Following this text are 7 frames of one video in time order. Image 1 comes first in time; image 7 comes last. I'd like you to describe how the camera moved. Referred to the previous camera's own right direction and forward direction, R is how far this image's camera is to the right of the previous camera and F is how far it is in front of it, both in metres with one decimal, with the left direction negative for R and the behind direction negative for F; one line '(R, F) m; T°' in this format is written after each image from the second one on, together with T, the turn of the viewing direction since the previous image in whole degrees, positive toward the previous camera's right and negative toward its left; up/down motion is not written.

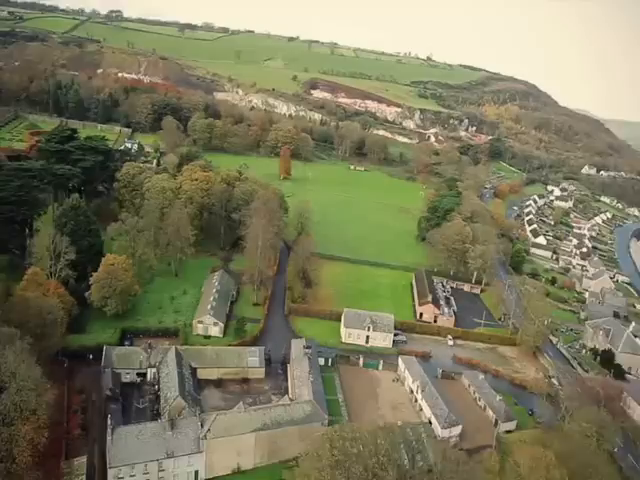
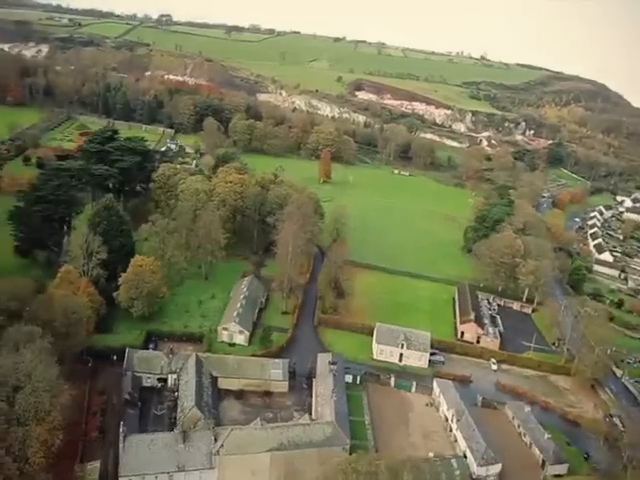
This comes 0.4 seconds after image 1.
(+1.0, +1.5) m; -7°
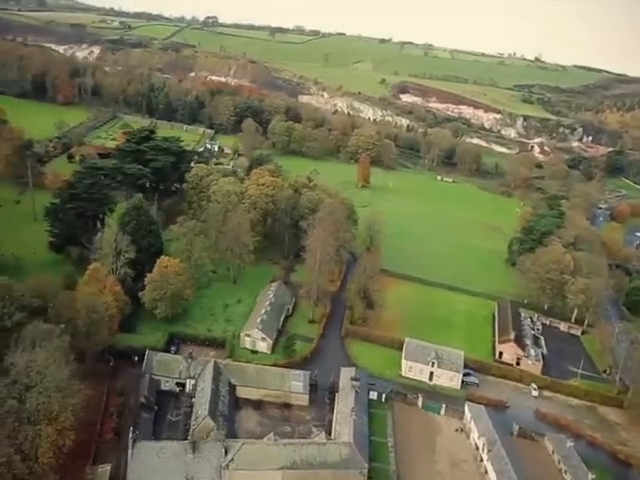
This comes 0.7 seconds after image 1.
(+0.7, +1.1) m; -6°
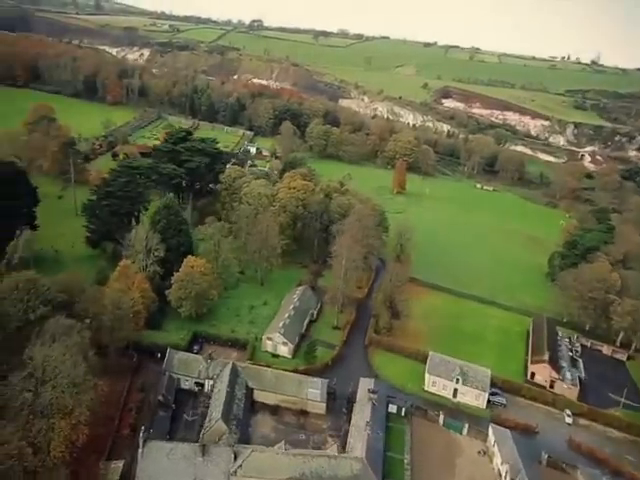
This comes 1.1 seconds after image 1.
(+0.8, +0.4) m; -5°
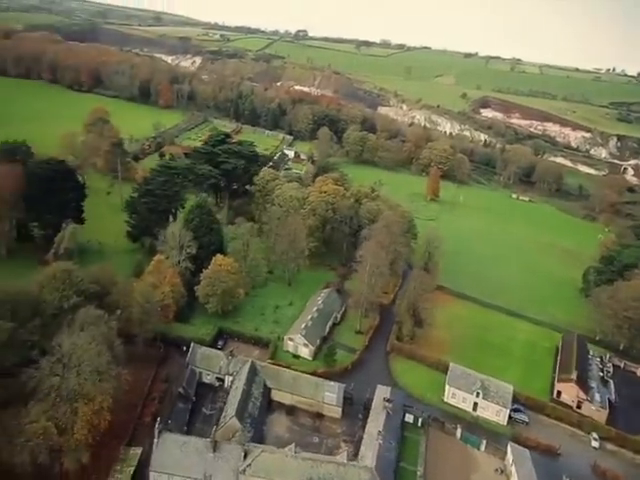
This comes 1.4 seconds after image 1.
(+1.0, -0.4) m; -6°
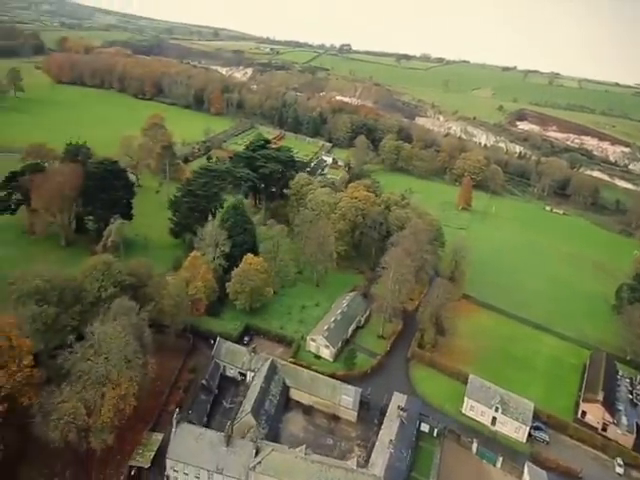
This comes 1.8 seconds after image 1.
(+1.0, -0.8) m; -6°
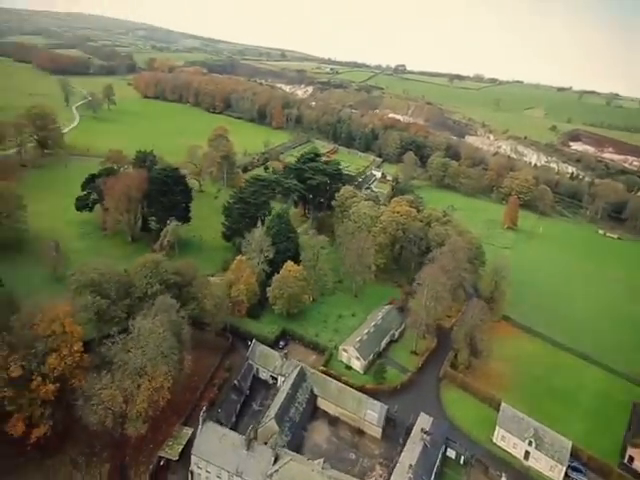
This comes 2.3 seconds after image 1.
(+0.8, -1.0) m; -7°
